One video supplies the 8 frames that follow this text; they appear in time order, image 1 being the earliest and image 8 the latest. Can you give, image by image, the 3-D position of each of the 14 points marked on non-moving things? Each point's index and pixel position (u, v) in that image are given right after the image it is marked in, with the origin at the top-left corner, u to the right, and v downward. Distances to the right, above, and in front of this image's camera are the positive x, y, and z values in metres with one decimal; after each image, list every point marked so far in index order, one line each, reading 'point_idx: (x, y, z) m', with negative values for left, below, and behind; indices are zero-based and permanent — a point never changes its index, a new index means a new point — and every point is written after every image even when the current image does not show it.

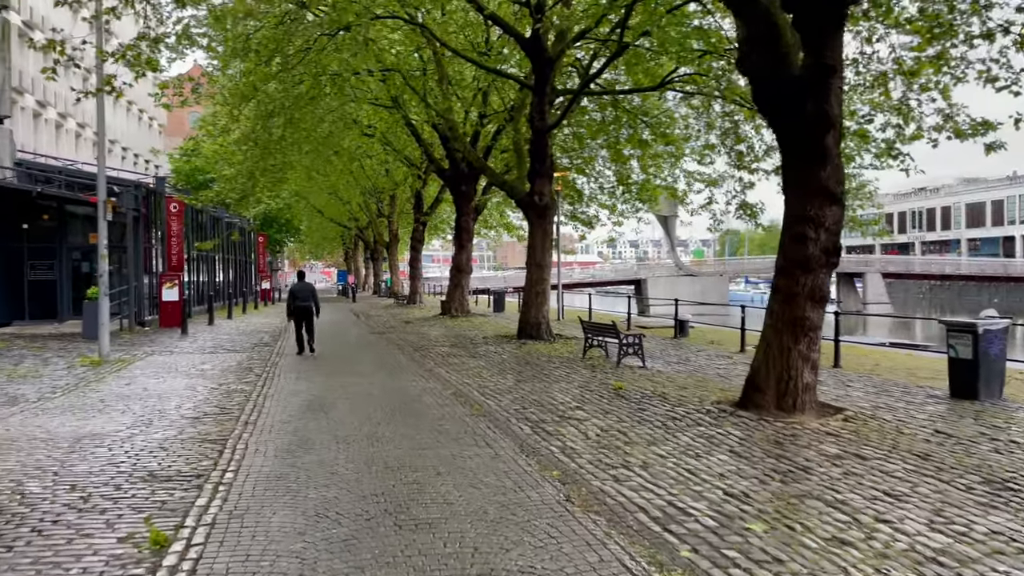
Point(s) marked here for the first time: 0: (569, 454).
0: (+0.5, -1.4, +6.6) m
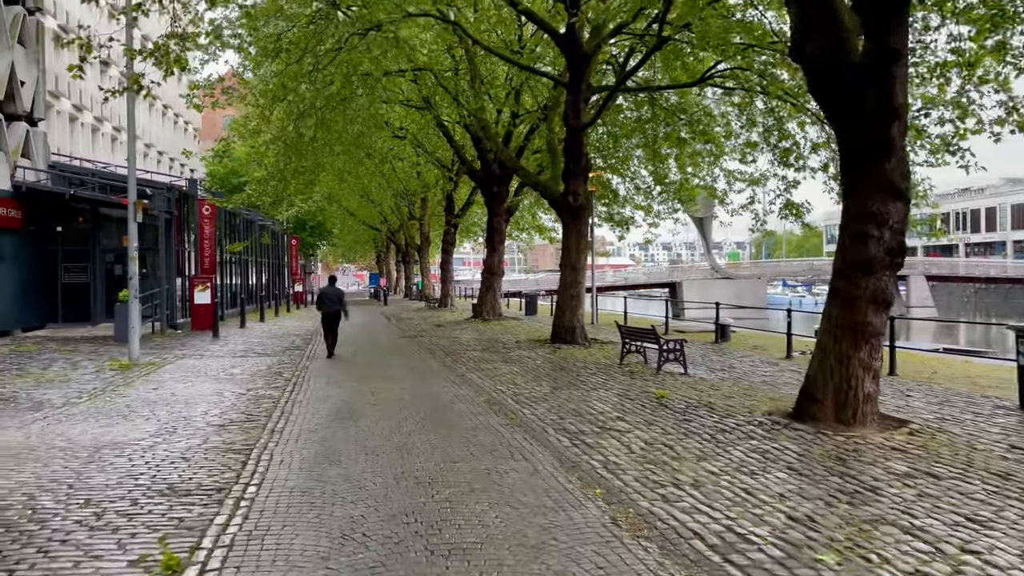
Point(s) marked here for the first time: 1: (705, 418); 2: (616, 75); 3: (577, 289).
0: (+0.8, -1.4, +6.1) m
1: (+2.0, -1.3, +8.0) m
2: (+2.3, +4.7, +17.4) m
3: (+1.4, 0.0, +16.6) m
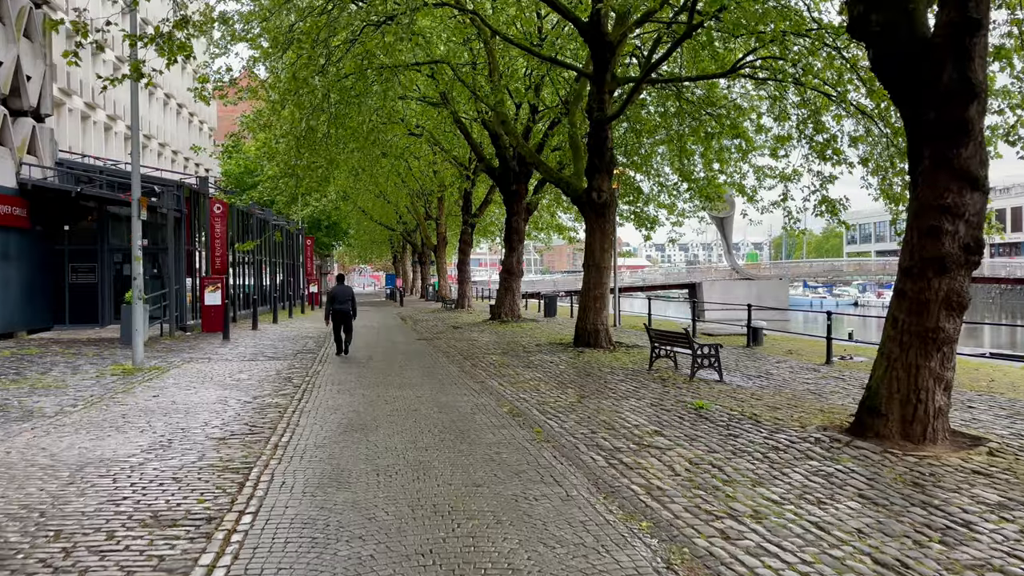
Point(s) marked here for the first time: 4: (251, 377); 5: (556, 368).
0: (+1.0, -1.4, +5.3) m
1: (+2.2, -1.3, +7.2) m
2: (+2.7, +4.7, +16.6) m
3: (+1.8, 0.0, +15.8) m
4: (-4.1, -1.4, +12.4) m
5: (+0.7, -1.3, +12.7) m
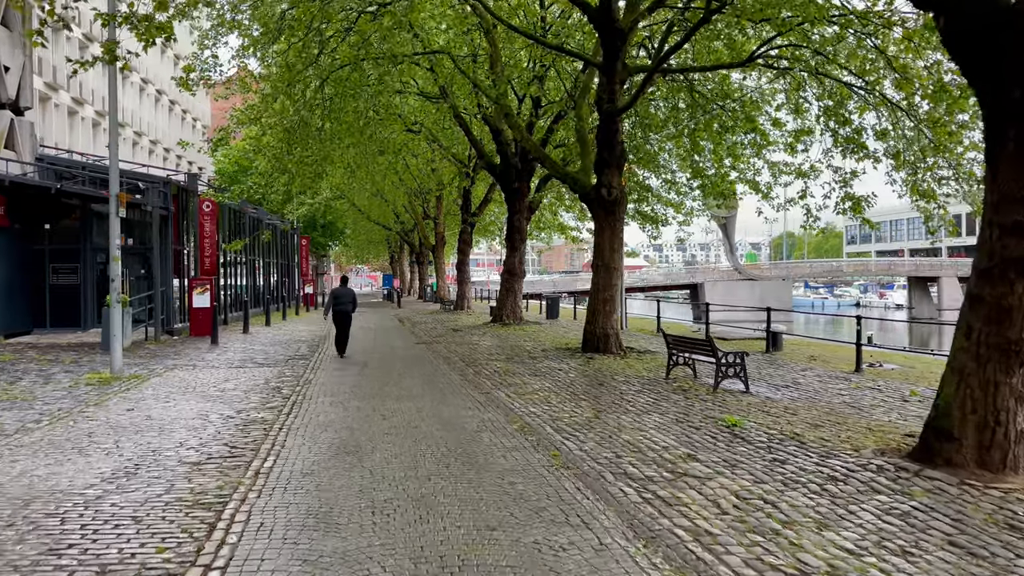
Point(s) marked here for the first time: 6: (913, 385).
0: (+1.1, -1.5, +4.4) m
1: (+2.3, -1.4, +6.3) m
2: (+2.8, +4.6, +15.8) m
3: (+1.9, -0.1, +14.9) m
4: (-4.0, -1.4, +11.5) m
5: (+0.8, -1.3, +11.8) m
6: (+5.4, -1.3, +10.6) m
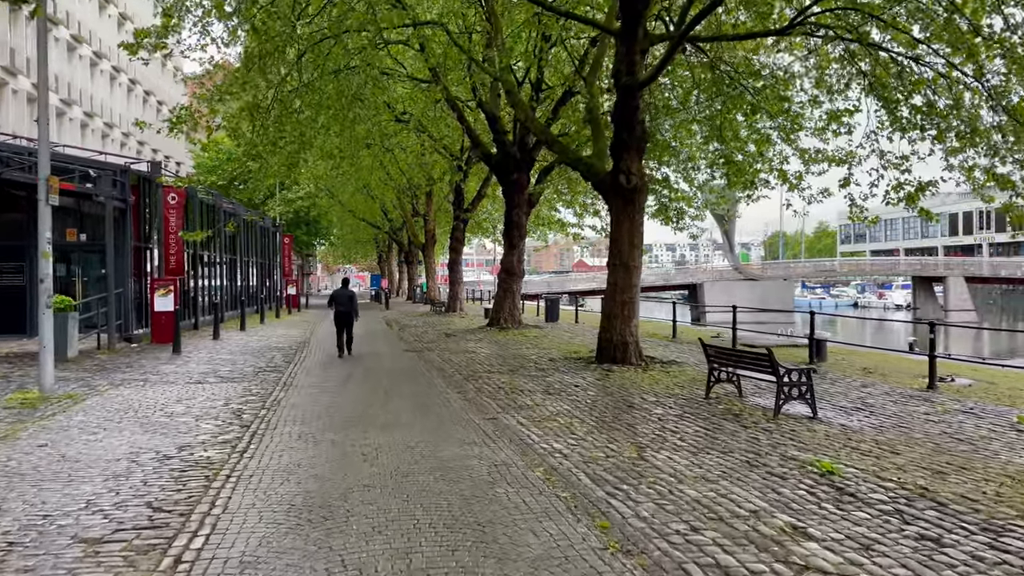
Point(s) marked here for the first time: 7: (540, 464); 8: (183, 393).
0: (+1.3, -1.5, +2.5) m
1: (+2.5, -1.4, +4.4) m
2: (+2.9, +4.6, +13.9) m
3: (+1.9, -0.1, +13.0) m
4: (-3.9, -1.5, +9.5) m
5: (+0.9, -1.4, +9.9) m
6: (+5.5, -1.3, +8.7) m
7: (+0.2, -1.4, +6.4) m
8: (-4.5, -1.4, +10.8) m
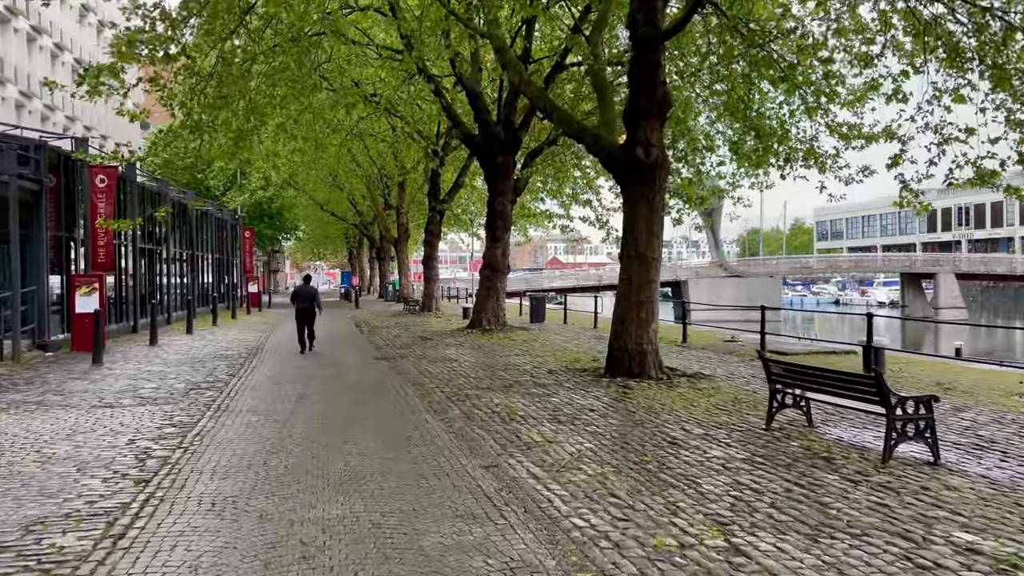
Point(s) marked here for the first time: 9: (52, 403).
0: (+1.6, -1.5, +0.2) m
1: (+2.7, -1.4, +2.1) m
2: (+2.7, +4.7, +11.6) m
3: (+1.8, -0.1, +10.7) m
4: (-3.9, -1.4, +7.0) m
5: (+1.0, -1.3, +7.5) m
6: (+5.5, -1.3, +6.5) m
7: (+0.3, -1.4, +4.1) m
8: (-4.5, -1.4, +8.3) m
9: (-5.4, -1.4, +9.3) m
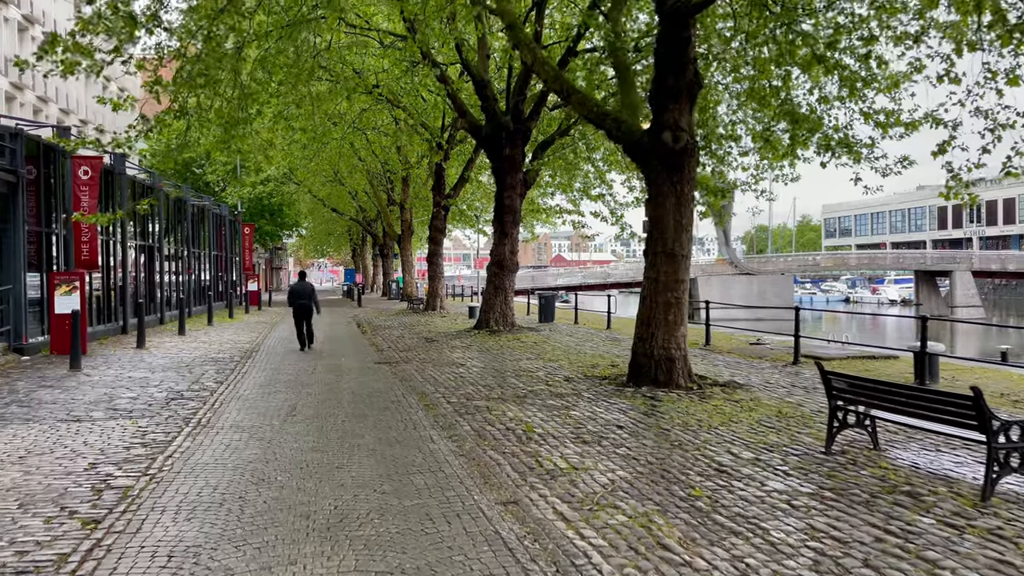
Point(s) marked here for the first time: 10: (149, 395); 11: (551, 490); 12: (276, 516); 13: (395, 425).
0: (+1.7, -1.5, -0.8) m
1: (+2.8, -1.4, +1.1) m
2: (+2.9, +4.7, +10.5) m
3: (+2.0, -0.1, +9.7) m
4: (-3.7, -1.4, +6.0) m
5: (+1.1, -1.3, +6.5) m
6: (+5.7, -1.3, +5.5) m
7: (+0.5, -1.4, +3.1) m
8: (-4.3, -1.4, +7.3) m
9: (-5.2, -1.4, +8.4) m
10: (-4.5, -1.3, +9.9) m
11: (+0.2, -1.4, +5.5) m
12: (-1.5, -1.4, +5.0) m
13: (-1.2, -1.4, +7.9) m
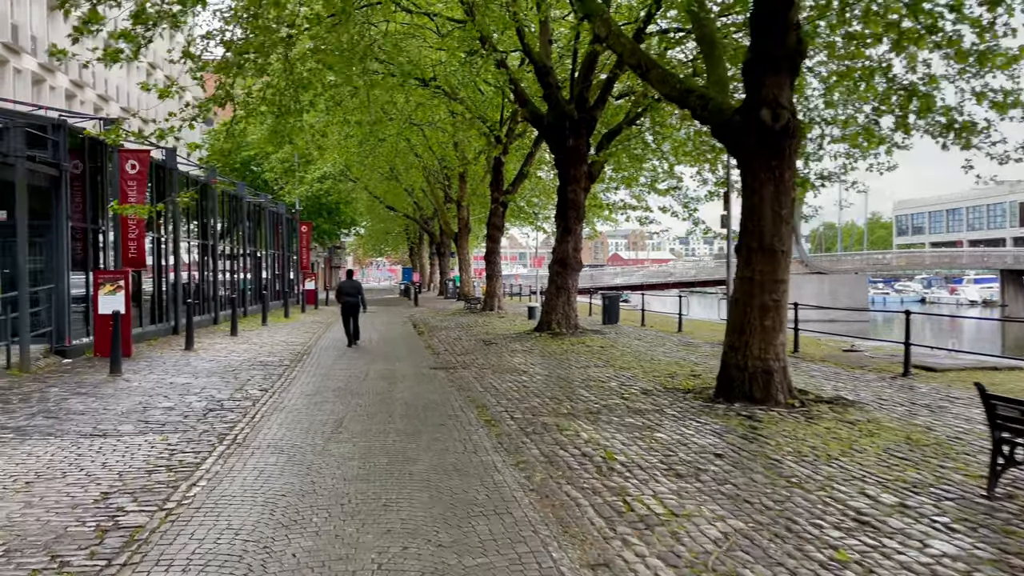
0: (+1.8, -1.5, -2.0) m
1: (+3.0, -1.4, -0.2) m
2: (+3.8, +4.7, +9.2) m
3: (+2.8, -0.1, +8.4) m
4: (-3.2, -1.5, +5.2) m
5: (+1.7, -1.4, +5.3) m
6: (+6.2, -1.3, +3.9) m
7: (+0.8, -1.5, +1.9) m
8: (-3.7, -1.4, +6.5) m
9: (-4.5, -1.4, +7.6) m
10: (-3.7, -1.3, +9.1) m
11: (+0.7, -1.4, +4.3) m
12: (-1.0, -1.4, +4.0) m
13: (-0.5, -1.4, +6.9) m
